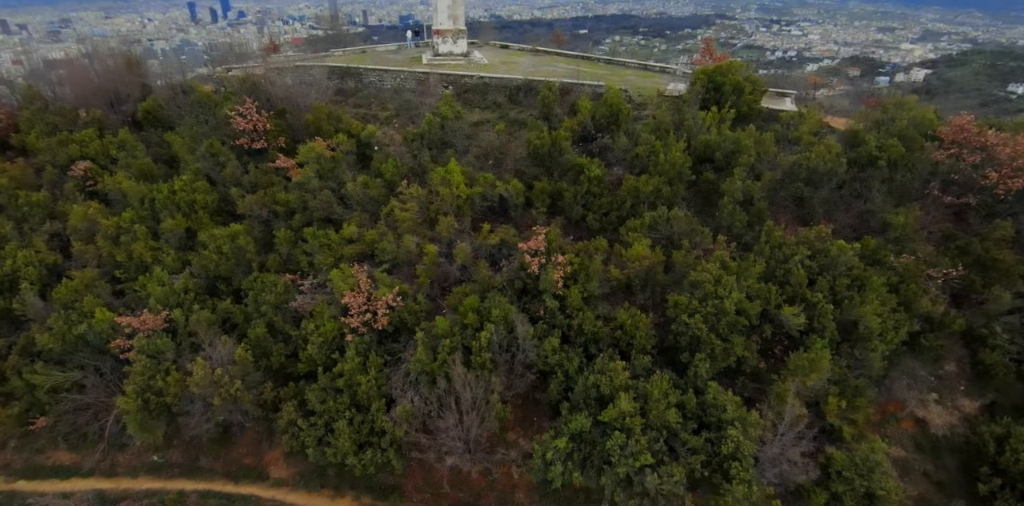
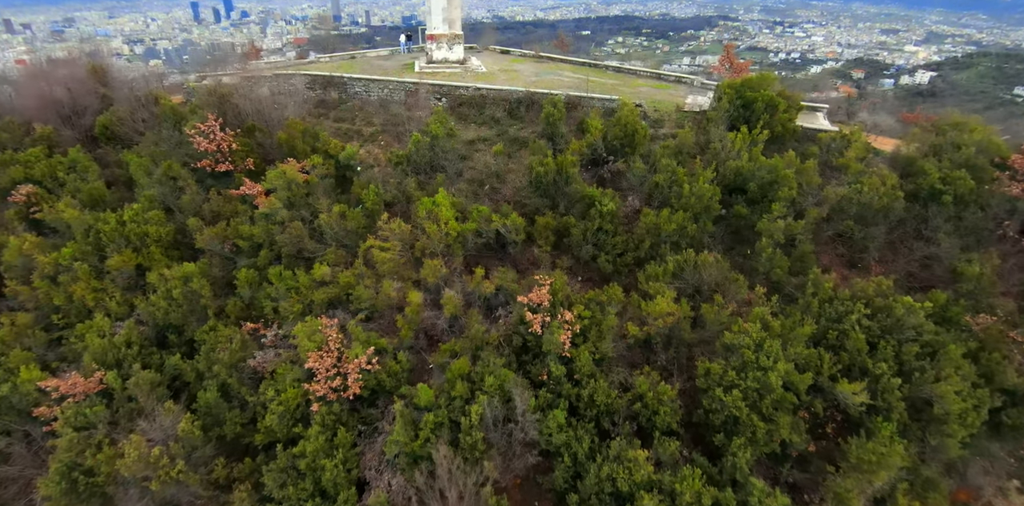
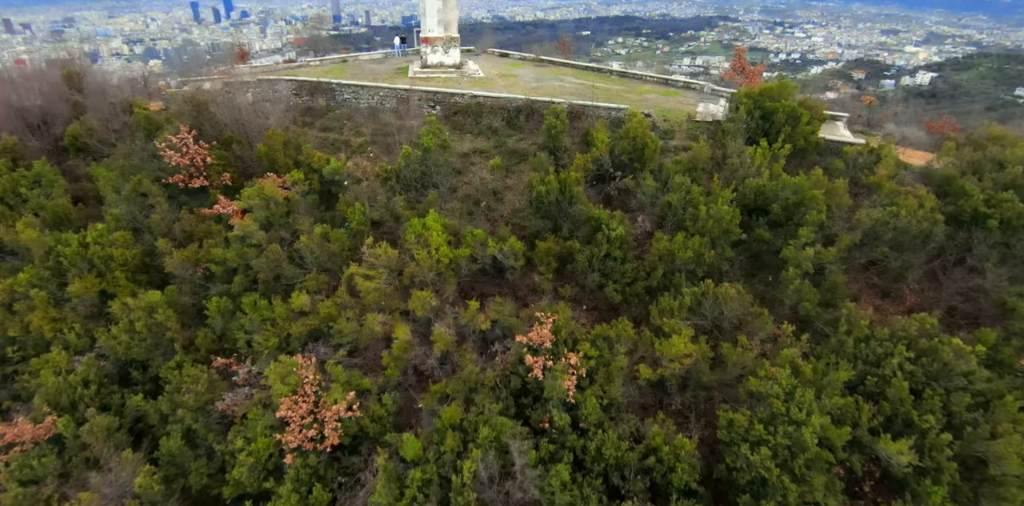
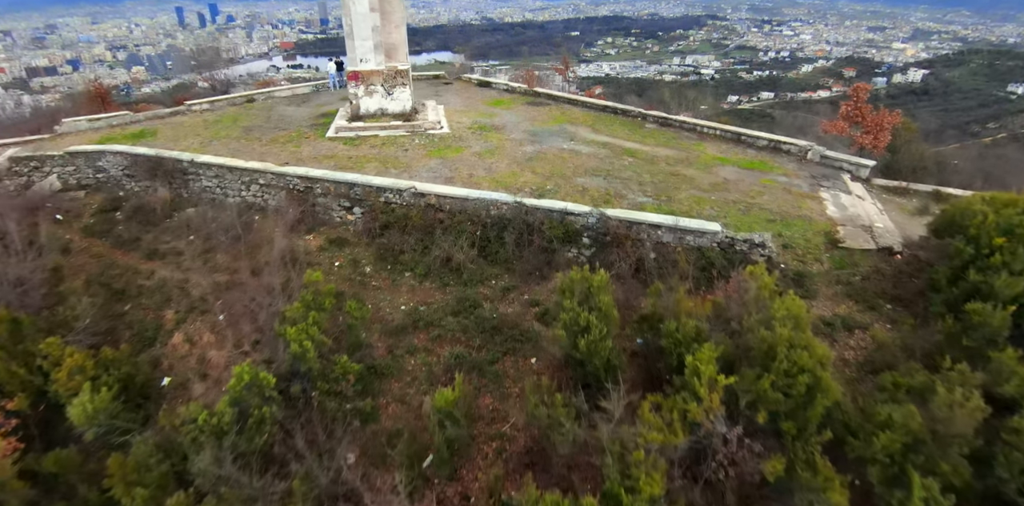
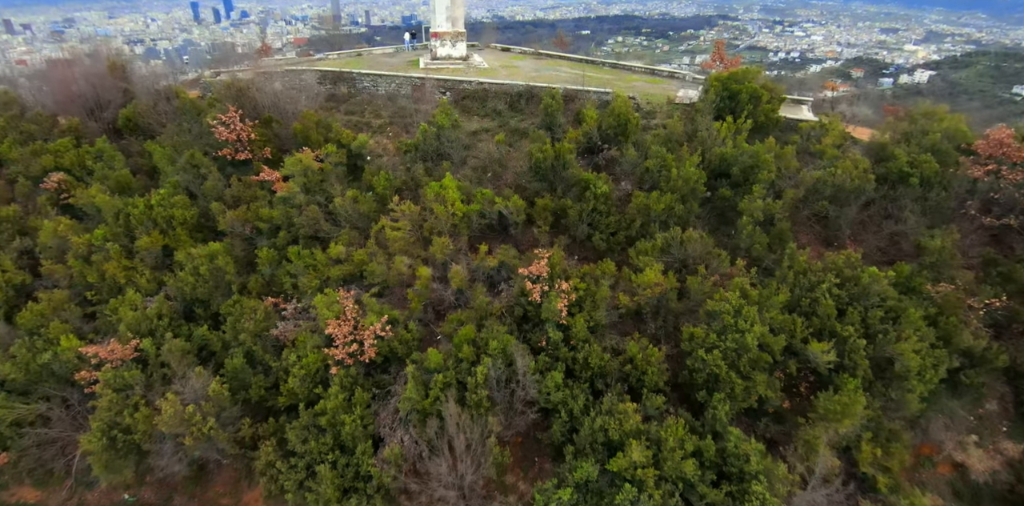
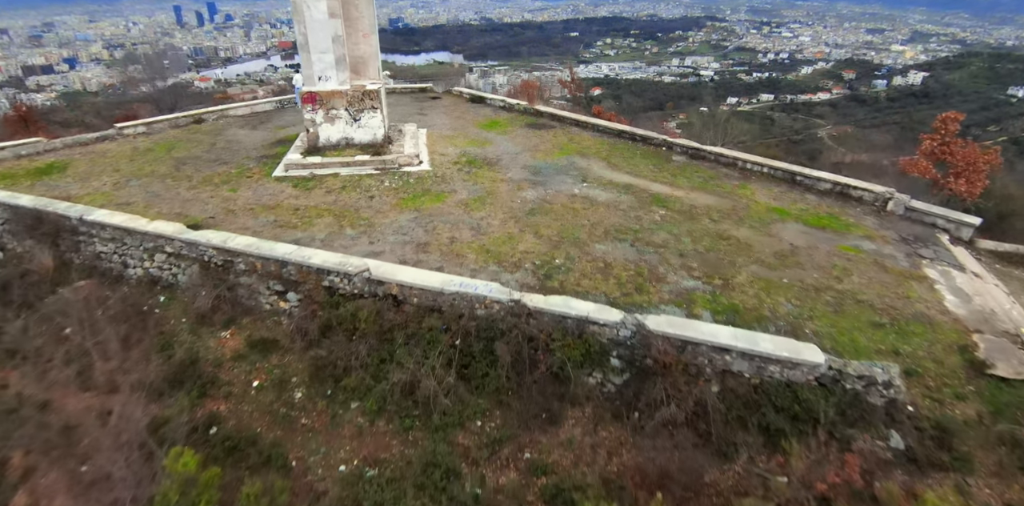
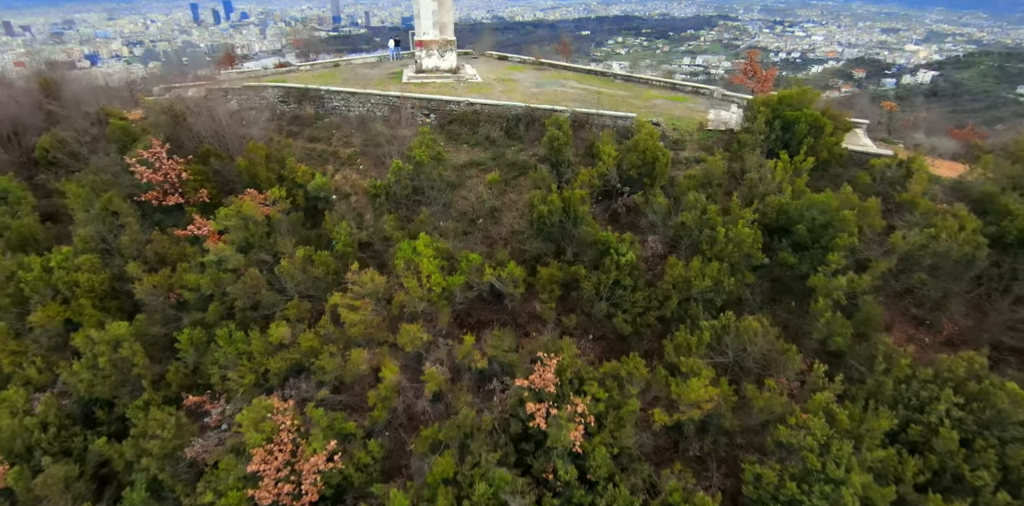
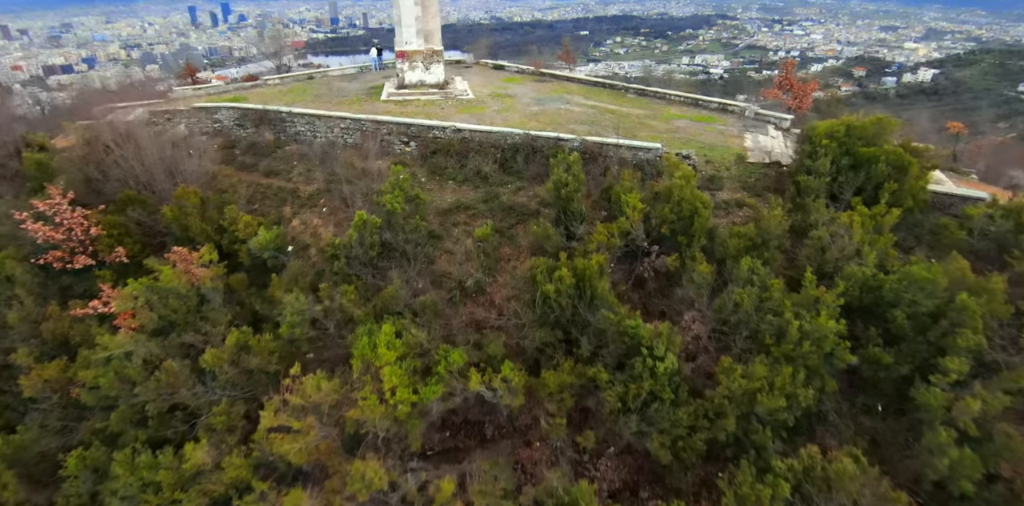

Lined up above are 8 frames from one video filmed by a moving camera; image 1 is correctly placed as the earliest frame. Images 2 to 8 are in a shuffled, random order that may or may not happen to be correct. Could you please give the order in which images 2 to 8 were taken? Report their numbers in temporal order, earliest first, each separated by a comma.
5, 2, 3, 7, 8, 4, 6
